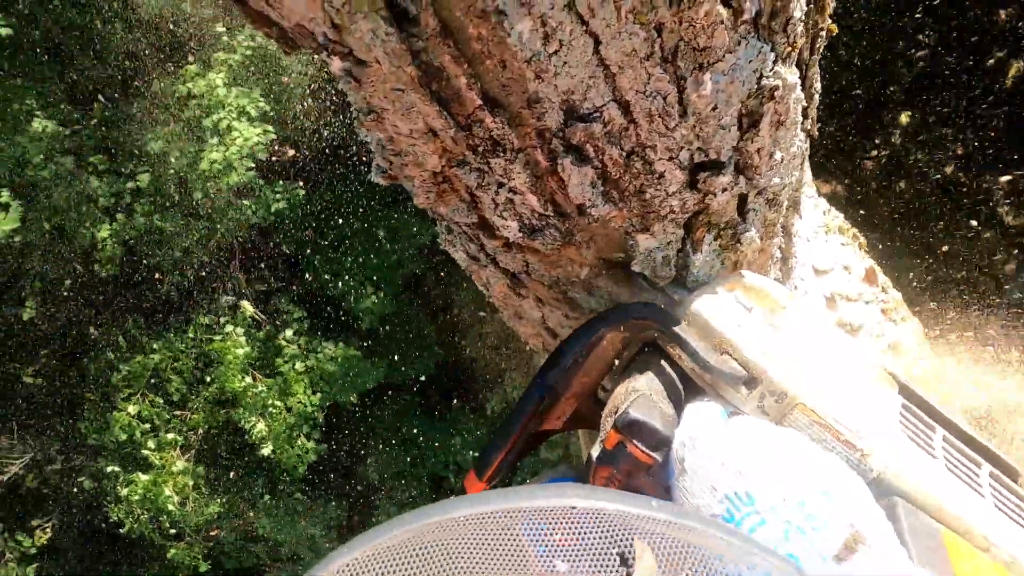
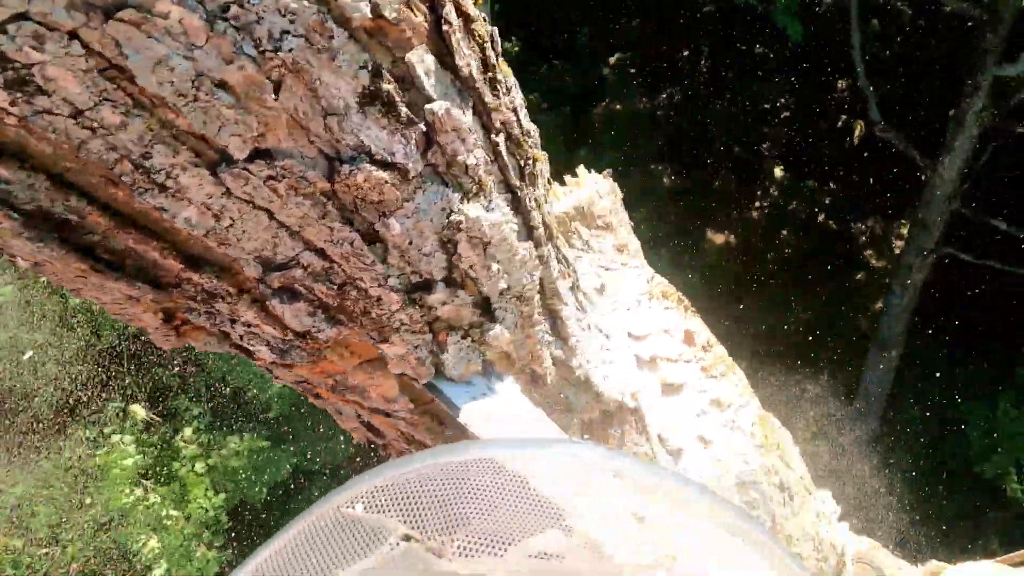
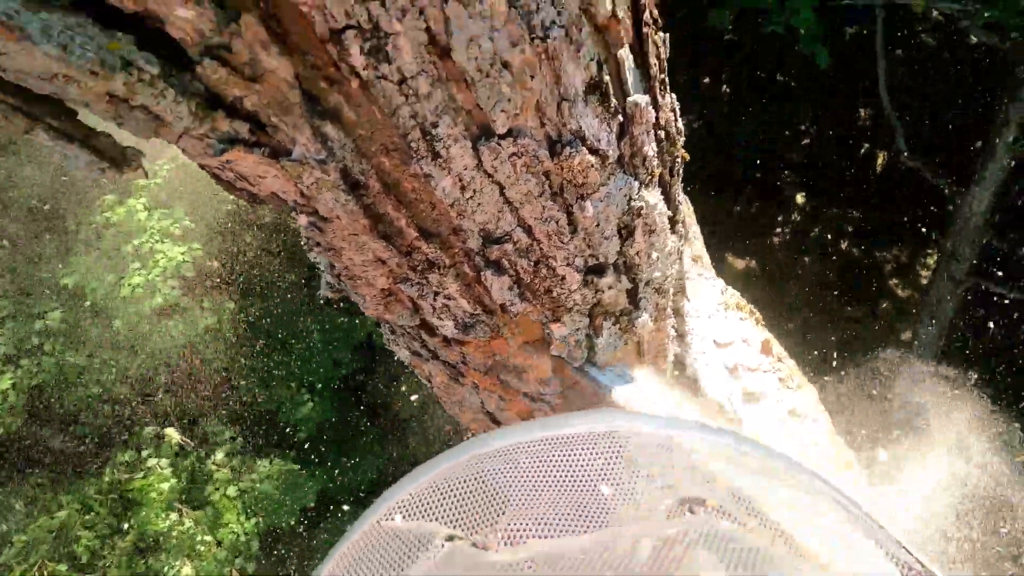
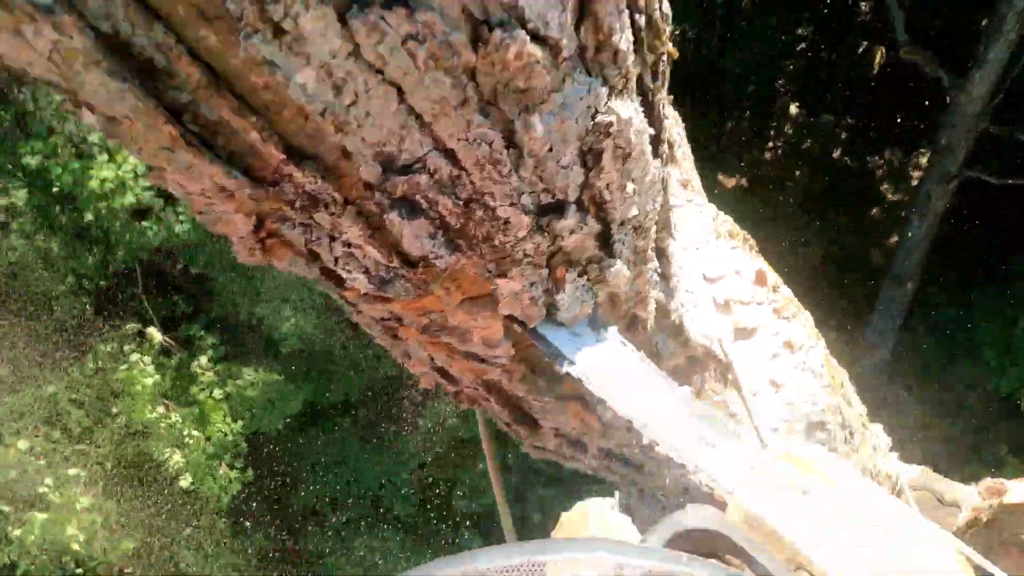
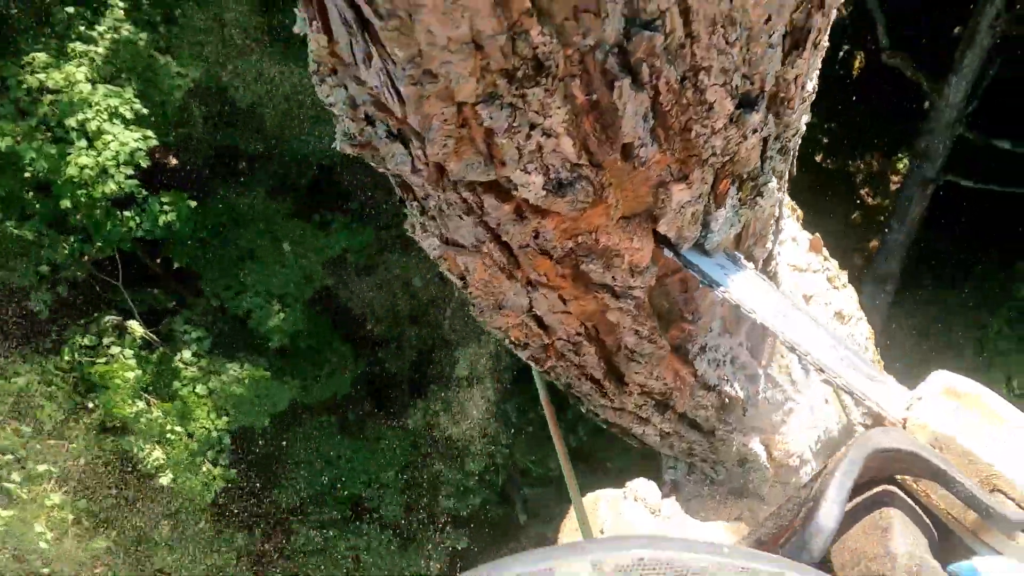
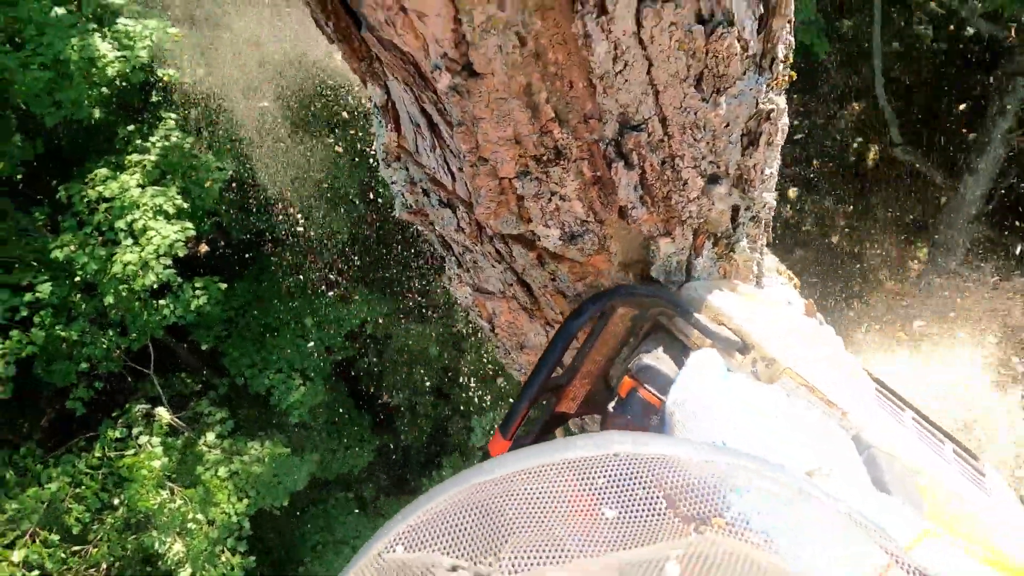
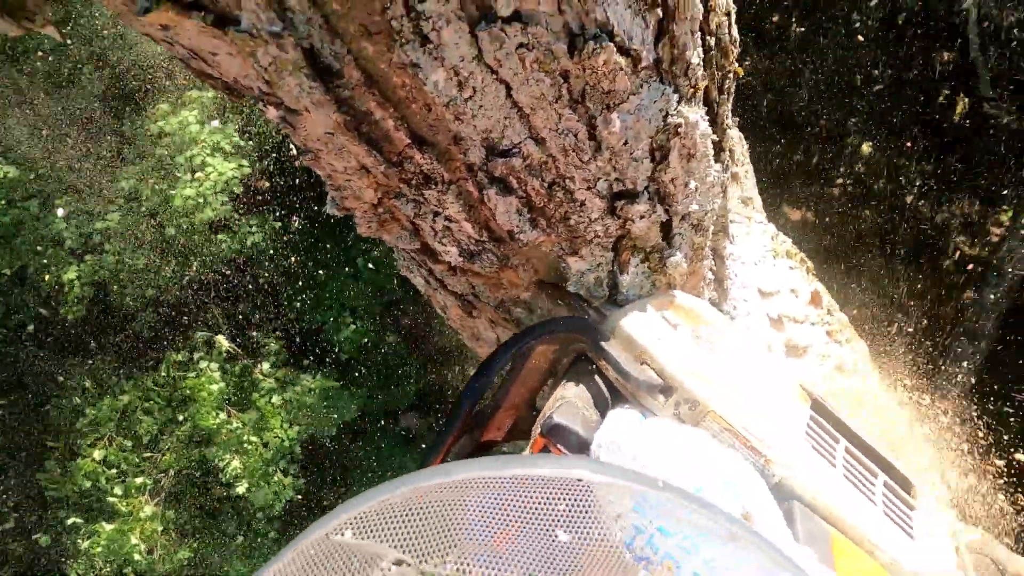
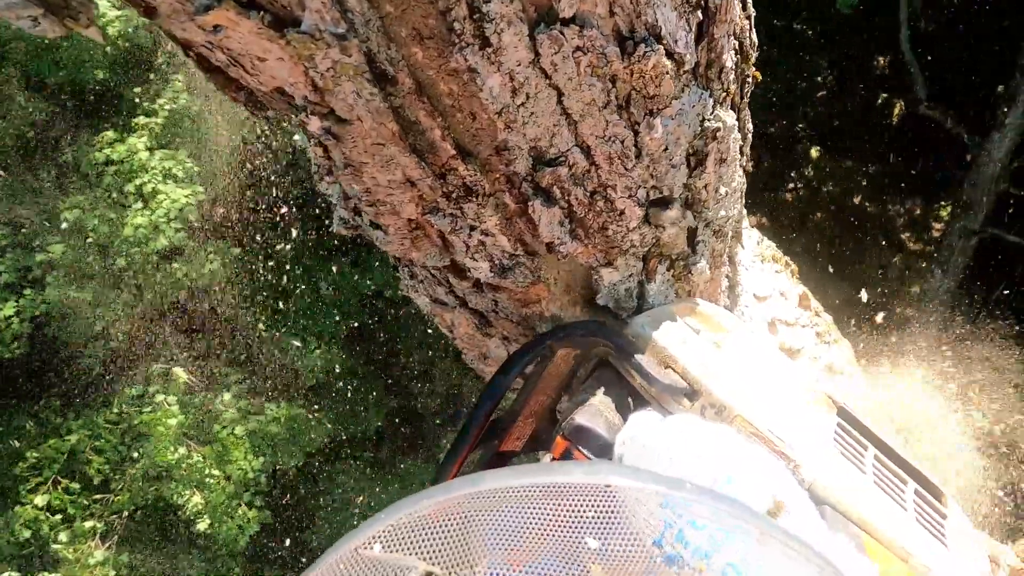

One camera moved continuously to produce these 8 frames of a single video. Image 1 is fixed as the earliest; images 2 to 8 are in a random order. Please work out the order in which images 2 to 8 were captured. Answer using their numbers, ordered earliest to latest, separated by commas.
7, 8, 3, 2, 4, 5, 6
